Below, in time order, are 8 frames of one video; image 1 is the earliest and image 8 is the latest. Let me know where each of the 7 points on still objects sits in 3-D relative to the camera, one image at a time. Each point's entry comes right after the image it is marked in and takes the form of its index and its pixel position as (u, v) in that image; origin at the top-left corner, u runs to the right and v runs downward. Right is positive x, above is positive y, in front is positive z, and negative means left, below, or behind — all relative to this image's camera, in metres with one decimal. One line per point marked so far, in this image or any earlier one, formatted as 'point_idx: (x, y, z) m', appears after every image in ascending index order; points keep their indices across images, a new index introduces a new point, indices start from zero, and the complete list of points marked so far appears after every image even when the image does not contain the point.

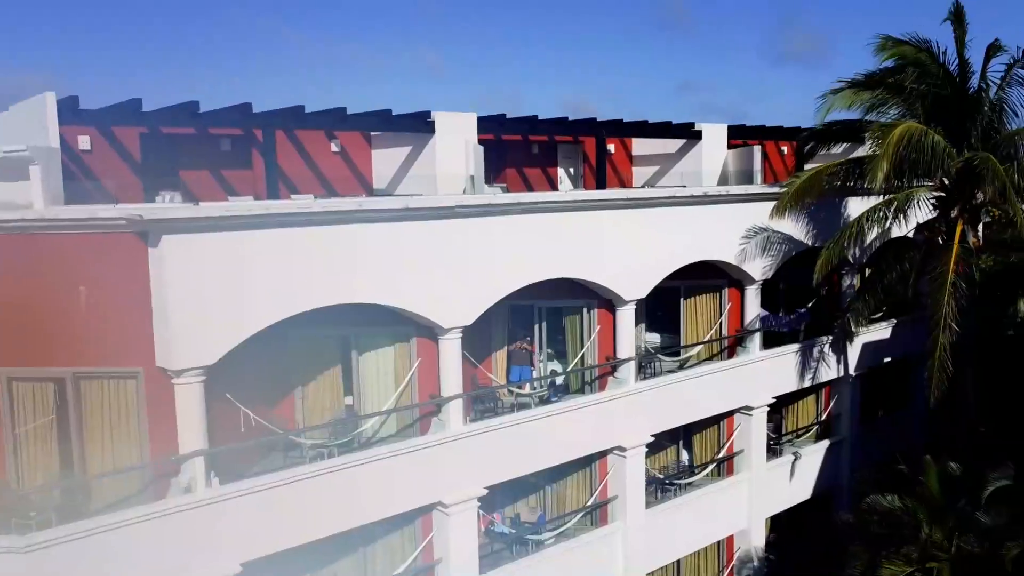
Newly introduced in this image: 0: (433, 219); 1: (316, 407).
0: (-3.7, +3.4, +13.9) m
1: (-9.8, -5.9, +14.7) m
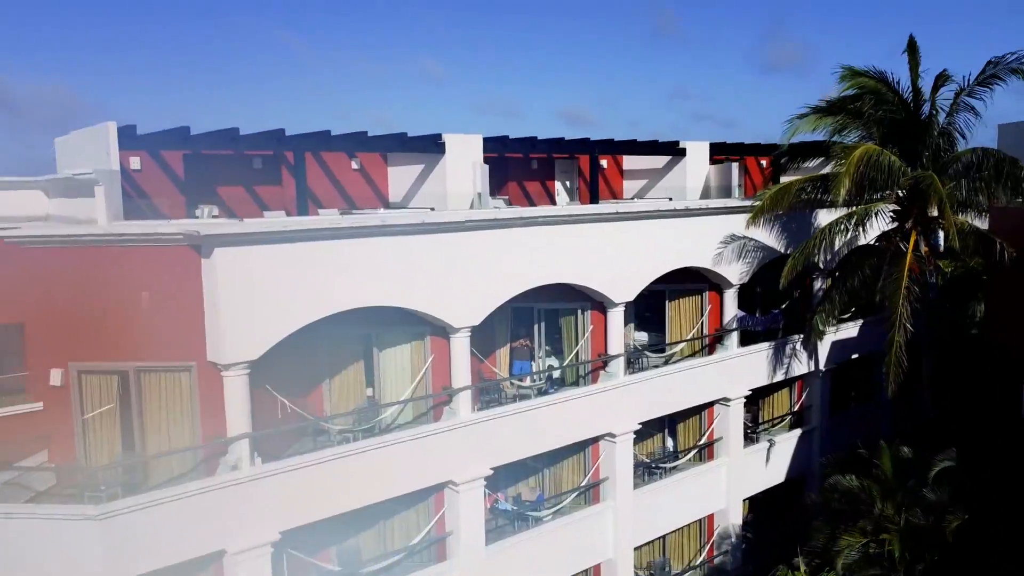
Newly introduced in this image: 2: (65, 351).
0: (-3.6, +3.1, +15.8) m
1: (-9.7, -6.1, +16.6) m
2: (-21.5, -3.0, +14.3) m
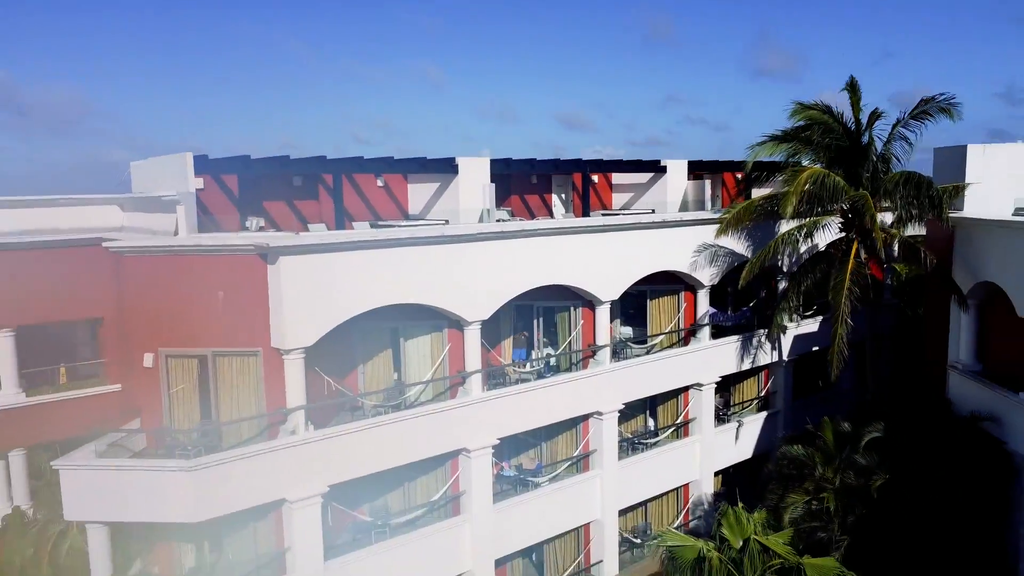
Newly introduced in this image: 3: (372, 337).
0: (-3.3, +3.1, +19.2) m
1: (-9.5, -6.1, +19.9) m
2: (-21.3, -3.0, +17.5) m
3: (-9.5, -3.3, +19.7) m
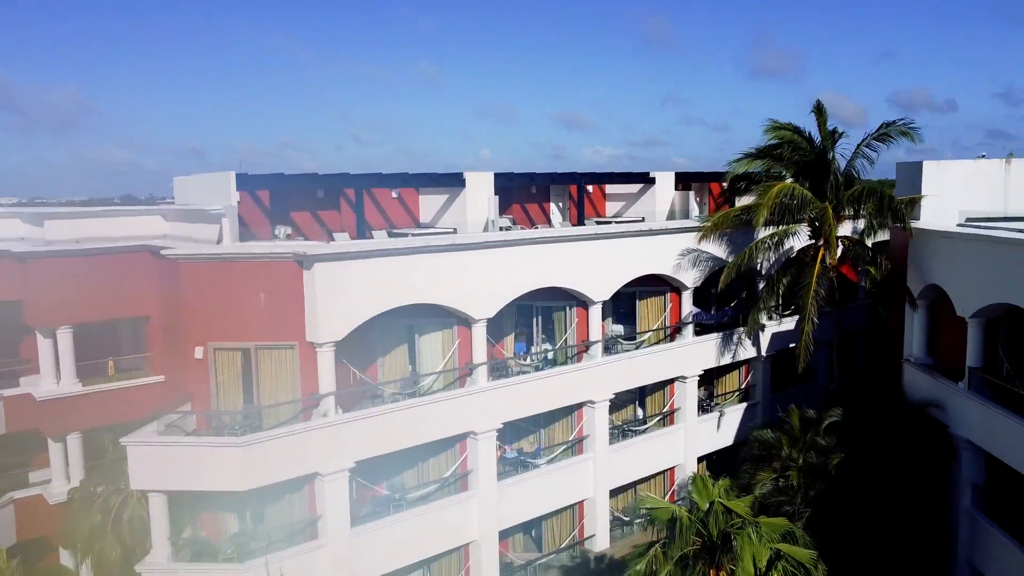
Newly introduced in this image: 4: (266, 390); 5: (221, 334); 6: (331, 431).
0: (-3.2, +2.9, +21.8) m
1: (-9.3, -6.3, +22.5) m
2: (-21.1, -3.1, +20.1) m
3: (-9.4, -3.4, +22.3) m
4: (-16.7, -7.0, +19.9) m
5: (-19.9, -3.1, +19.9) m
6: (-12.2, -9.6, +19.6) m
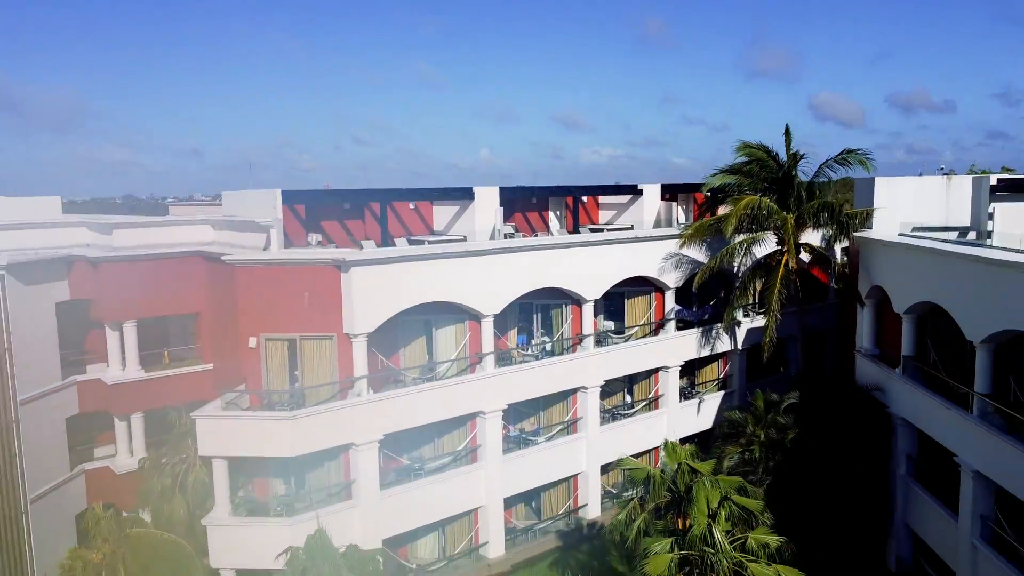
0: (-2.9, +2.9, +25.4) m
1: (-9.0, -6.3, +26.2) m
2: (-20.8, -3.1, +23.7) m
3: (-9.0, -3.4, +26.0) m
4: (-16.4, -7.0, +23.5) m
5: (-19.6, -3.1, +23.5) m
6: (-11.9, -9.6, +23.2) m
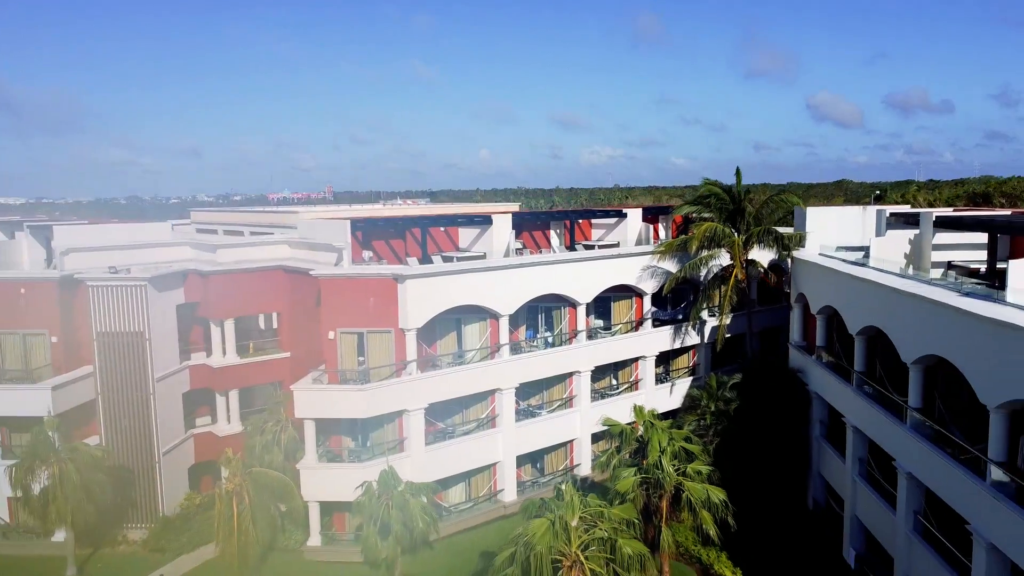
0: (-1.6, +2.2, +33.5) m
1: (-7.8, -7.0, +34.2) m
2: (-19.6, -3.8, +31.7) m
3: (-7.8, -4.1, +34.0) m
4: (-15.2, -7.7, +31.5) m
5: (-18.4, -3.8, +31.5) m
6: (-10.7, -10.4, +31.2) m
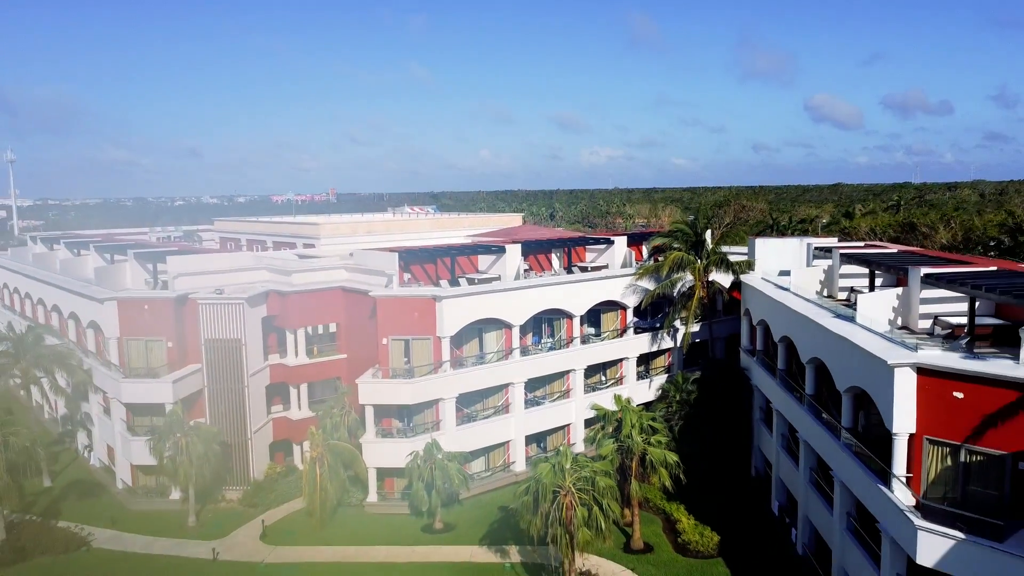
0: (-0.1, -0.3, +43.1) m
1: (-6.3, -9.5, +43.8) m
2: (-18.1, -6.3, +41.3) m
3: (-6.3, -6.6, +43.6) m
4: (-13.7, -10.2, +41.1) m
5: (-16.9, -6.3, +41.1) m
6: (-9.2, -12.8, +40.8) m
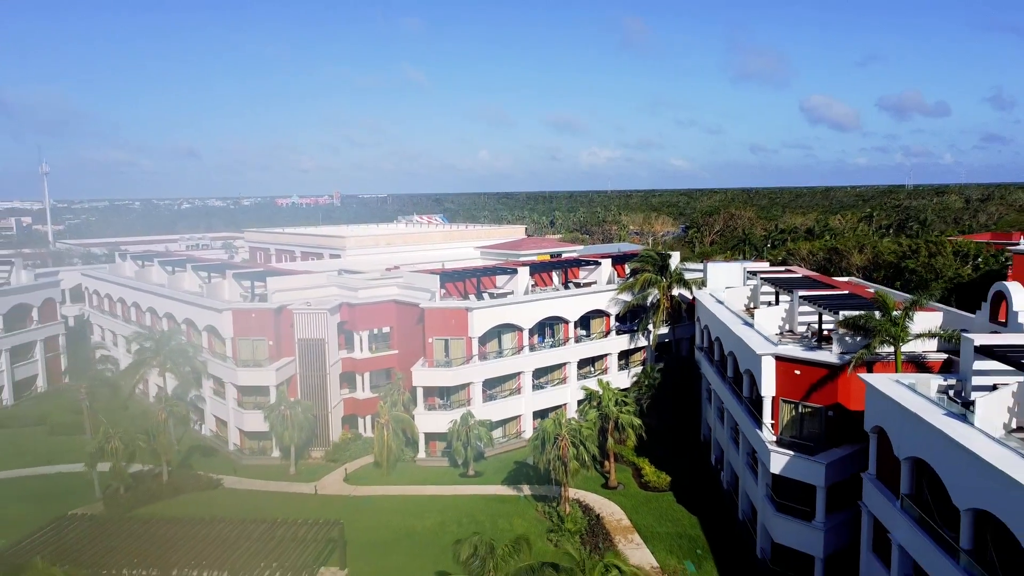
0: (+2.1, -2.9, +57.9) m
1: (-4.1, -12.1, +58.6) m
2: (-15.9, -8.9, +56.0) m
3: (-4.1, -9.2, +58.4) m
4: (-11.5, -12.8, +55.9) m
5: (-14.7, -8.9, +55.8) m
6: (-7.0, -15.4, +55.6) m
